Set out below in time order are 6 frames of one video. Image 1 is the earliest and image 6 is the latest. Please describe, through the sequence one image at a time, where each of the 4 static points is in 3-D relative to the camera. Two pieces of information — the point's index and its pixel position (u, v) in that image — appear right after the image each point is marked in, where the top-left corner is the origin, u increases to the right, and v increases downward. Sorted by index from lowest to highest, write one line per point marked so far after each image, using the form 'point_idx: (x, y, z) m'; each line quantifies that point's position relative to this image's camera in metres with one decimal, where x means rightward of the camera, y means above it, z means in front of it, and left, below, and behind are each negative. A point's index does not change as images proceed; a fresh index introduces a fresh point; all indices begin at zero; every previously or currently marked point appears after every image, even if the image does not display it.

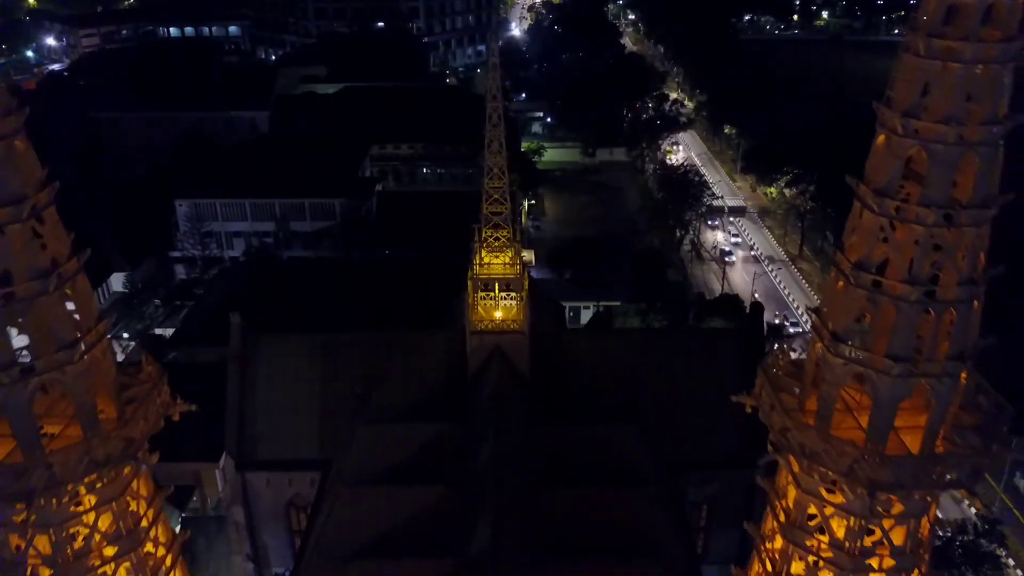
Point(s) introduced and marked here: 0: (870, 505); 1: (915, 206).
0: (+2.3, -1.3, +5.0) m
1: (+2.3, +0.5, +4.4) m
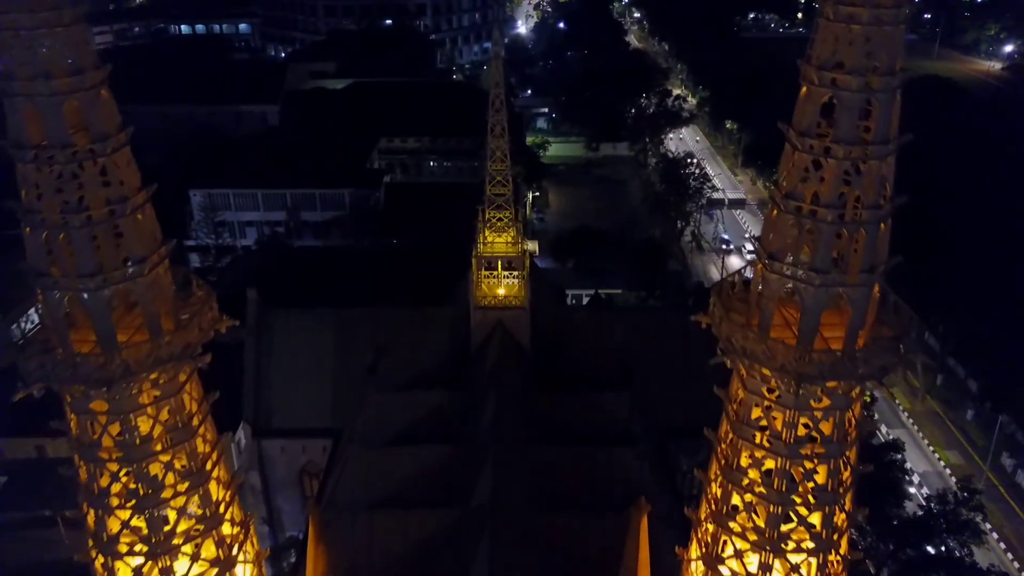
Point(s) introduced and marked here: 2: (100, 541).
0: (+2.2, -0.8, +6.0) m
1: (+2.2, +1.0, +5.4) m
2: (-3.5, -2.2, +6.6) m
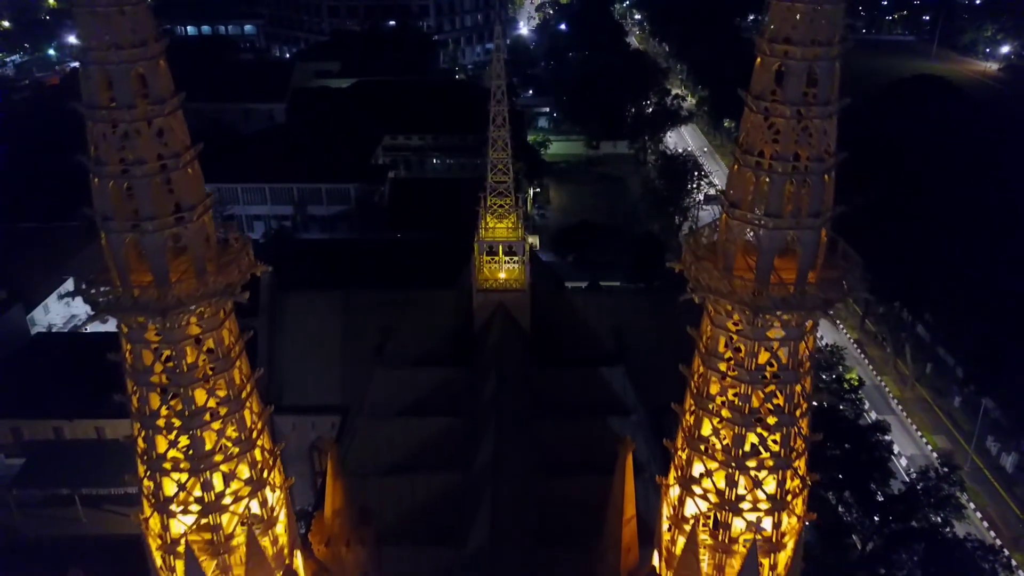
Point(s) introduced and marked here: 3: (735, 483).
0: (+2.2, -0.3, +6.9) m
1: (+2.2, +1.5, +6.3) m
2: (-3.5, -1.7, +7.5) m
3: (+2.2, -1.9, +7.6) m
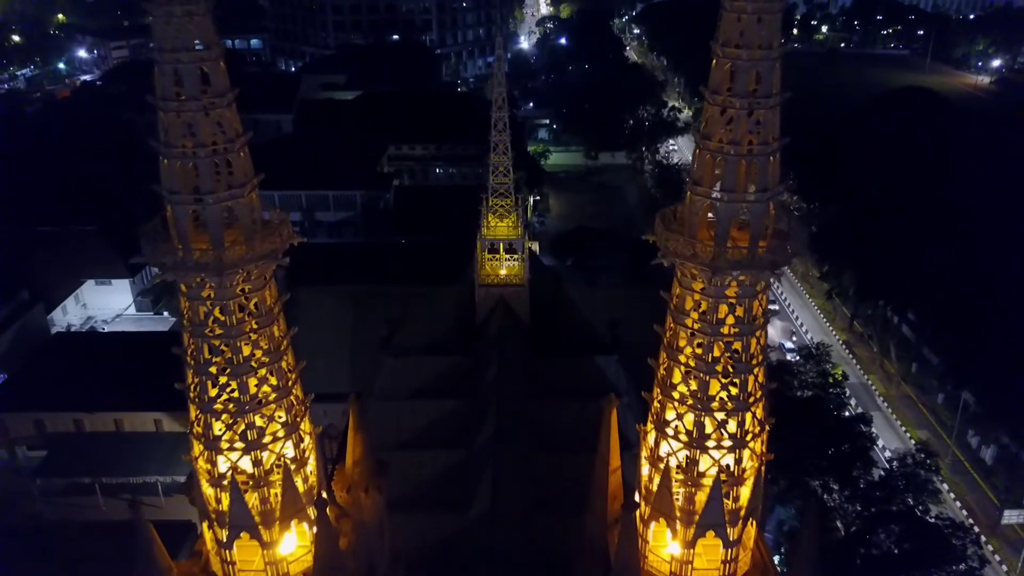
0: (+2.2, 0.0, +8.2) m
1: (+2.2, +1.9, +7.7) m
2: (-3.6, -1.3, +8.8) m
3: (+2.2, -1.6, +8.8) m
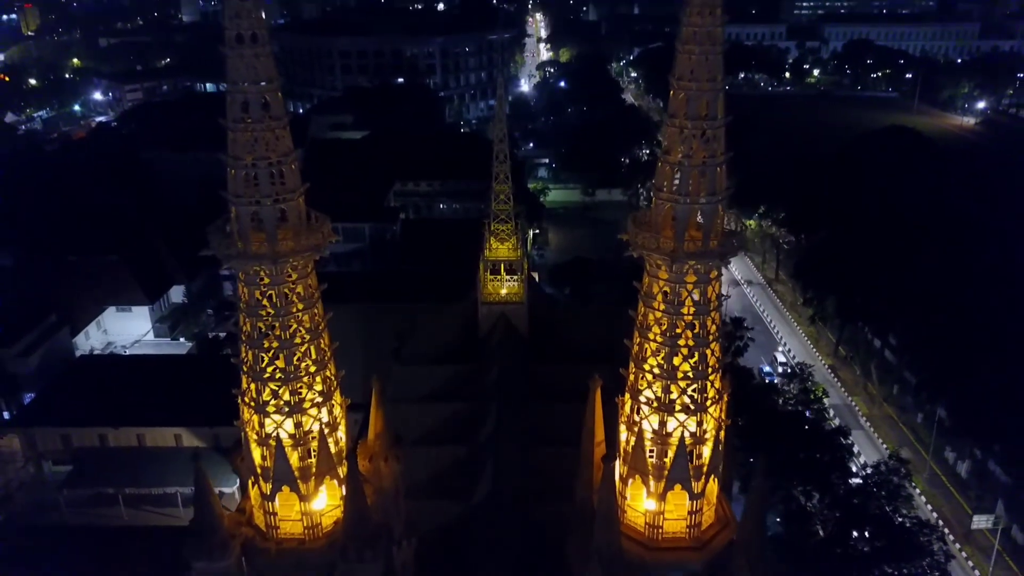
0: (+2.2, +0.2, +10.1) m
1: (+2.2, +2.1, +9.6) m
2: (-3.6, -1.2, +10.6) m
3: (+2.2, -1.4, +10.6) m
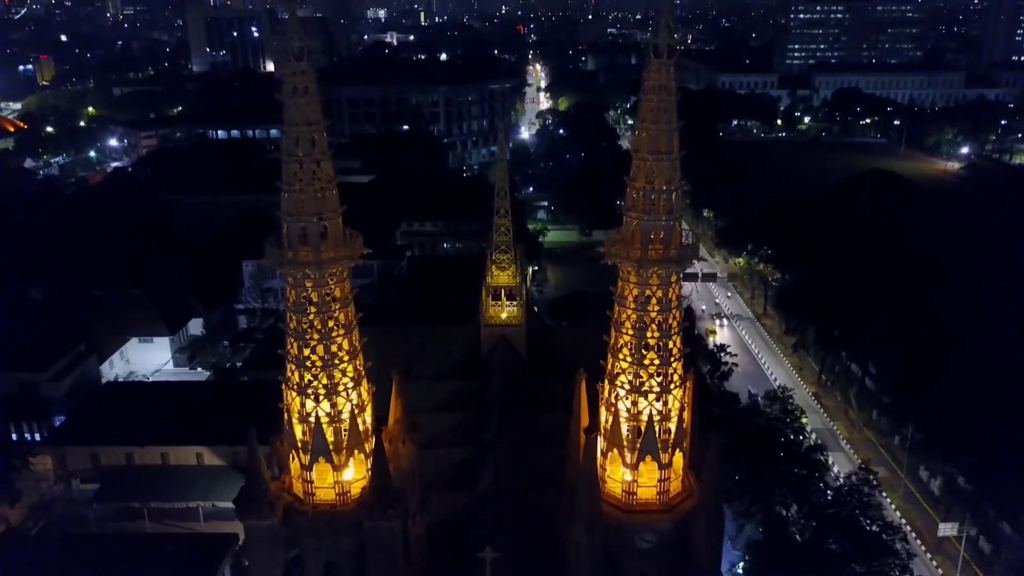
0: (+2.2, +0.2, +12.4) m
1: (+2.1, +2.1, +12.1) m
2: (-3.6, -1.2, +12.8) m
3: (+2.1, -1.5, +12.9) m
